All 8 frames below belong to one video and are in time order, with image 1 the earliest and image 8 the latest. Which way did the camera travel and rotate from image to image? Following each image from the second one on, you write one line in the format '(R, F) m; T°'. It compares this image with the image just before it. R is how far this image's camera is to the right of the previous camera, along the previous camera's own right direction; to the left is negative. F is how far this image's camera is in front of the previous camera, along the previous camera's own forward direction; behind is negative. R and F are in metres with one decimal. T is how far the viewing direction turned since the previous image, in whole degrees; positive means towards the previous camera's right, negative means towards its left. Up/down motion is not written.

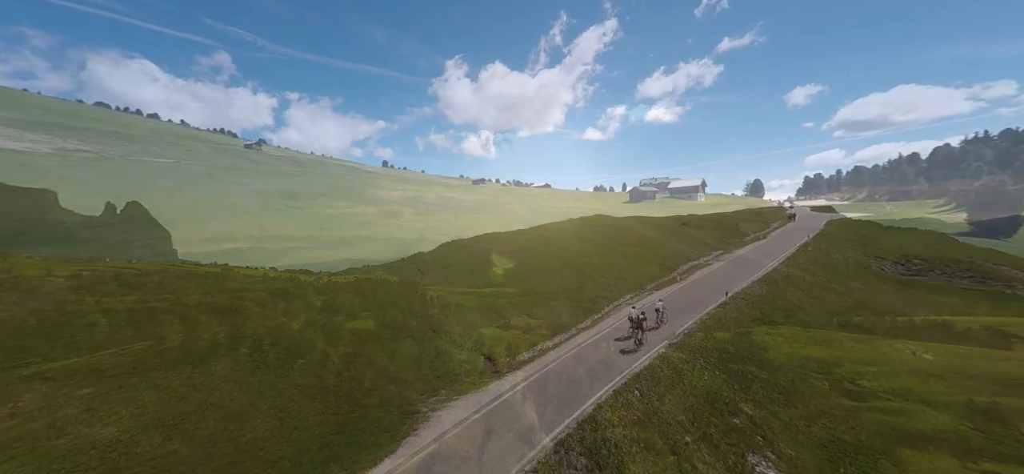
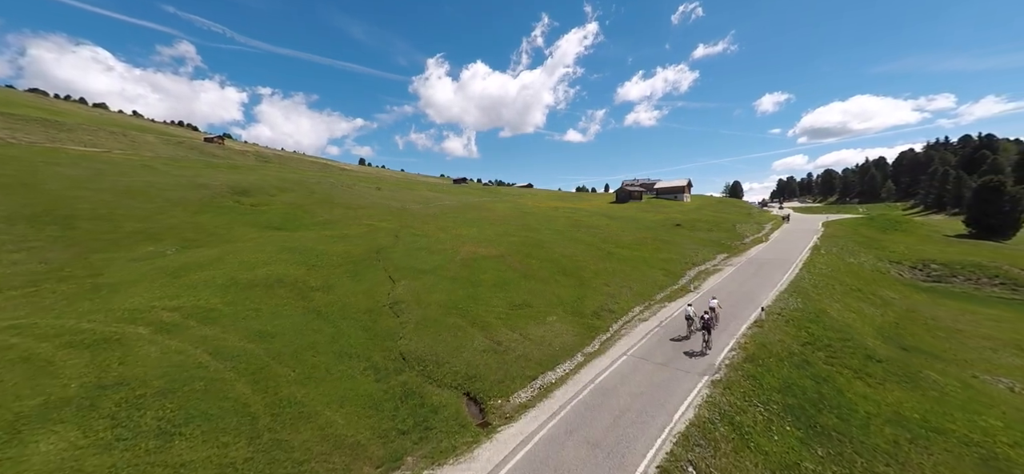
(-0.5, +6.8) m; +2°
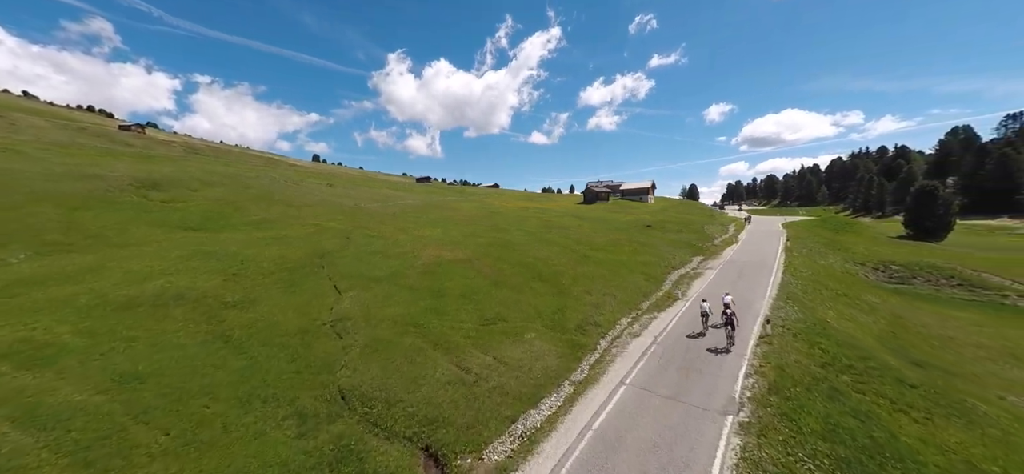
(-0.4, +5.2) m; +5°
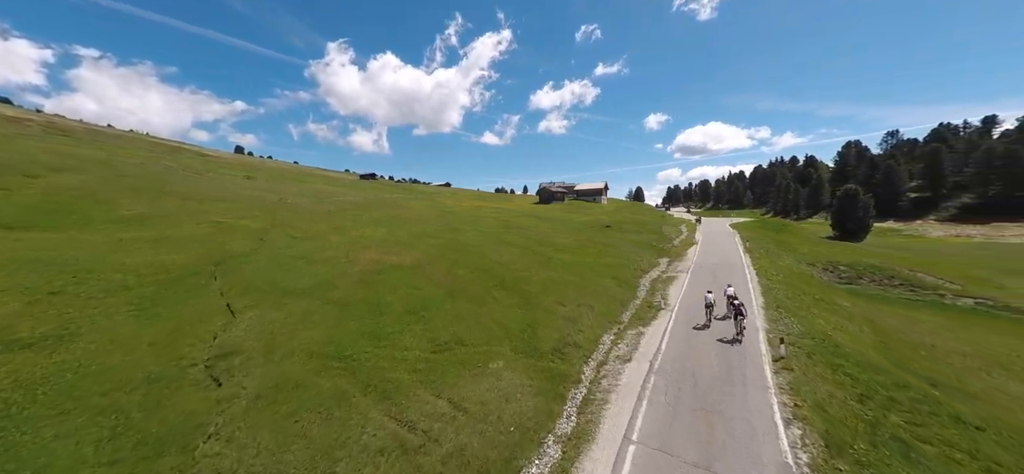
(-0.5, +6.4) m; +7°
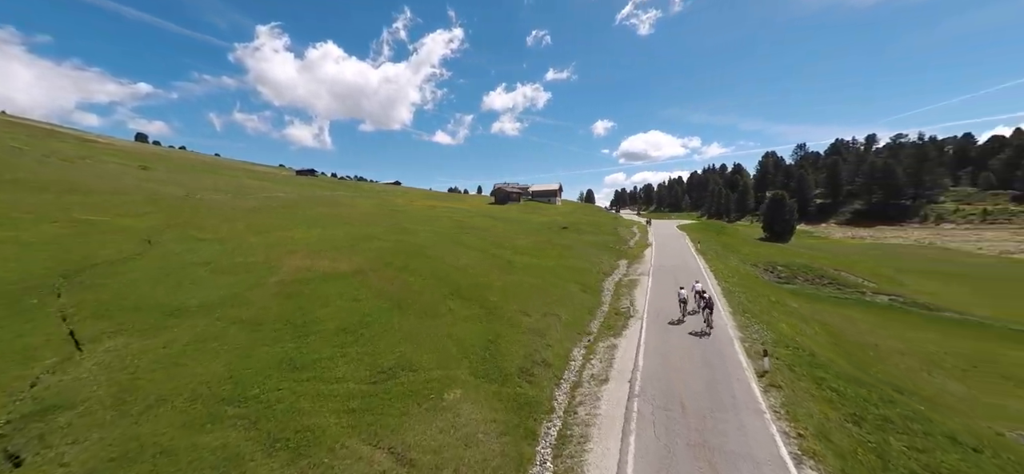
(-0.4, +3.4) m; +7°
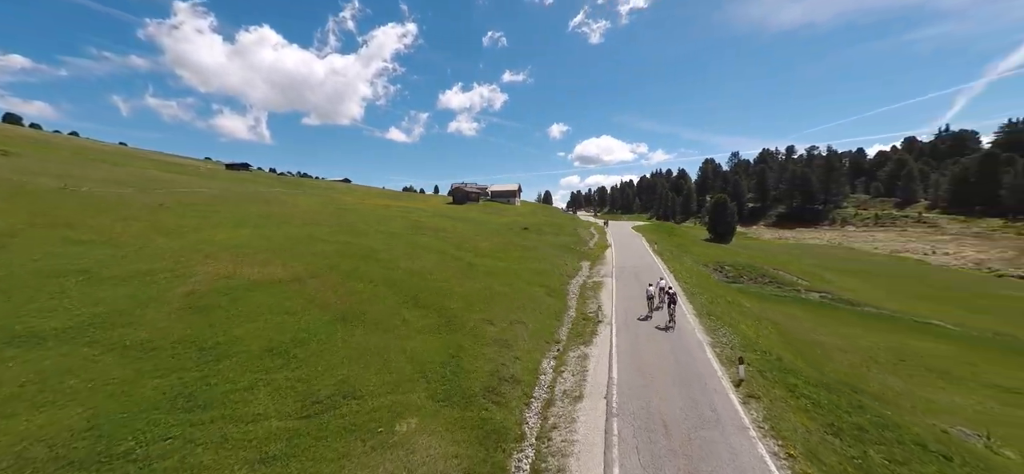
(-0.4, +2.2) m; +7°
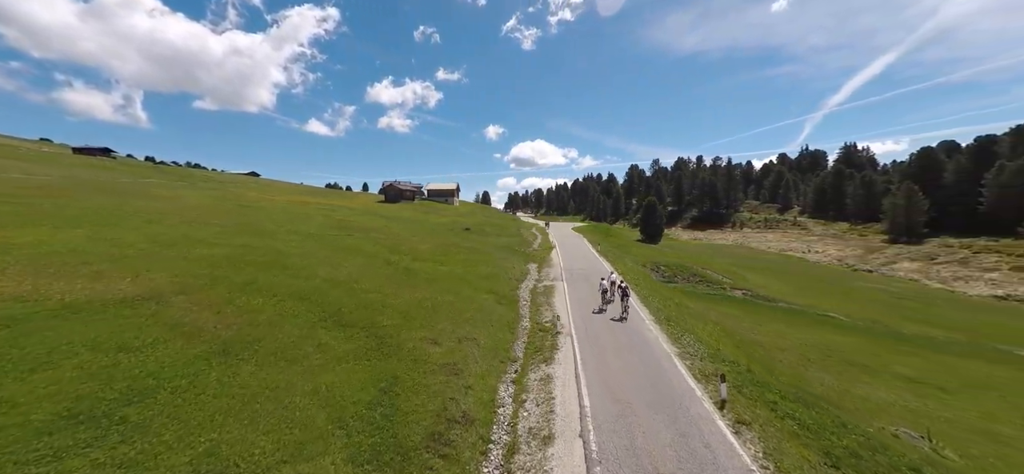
(-0.6, +4.0) m; +10°
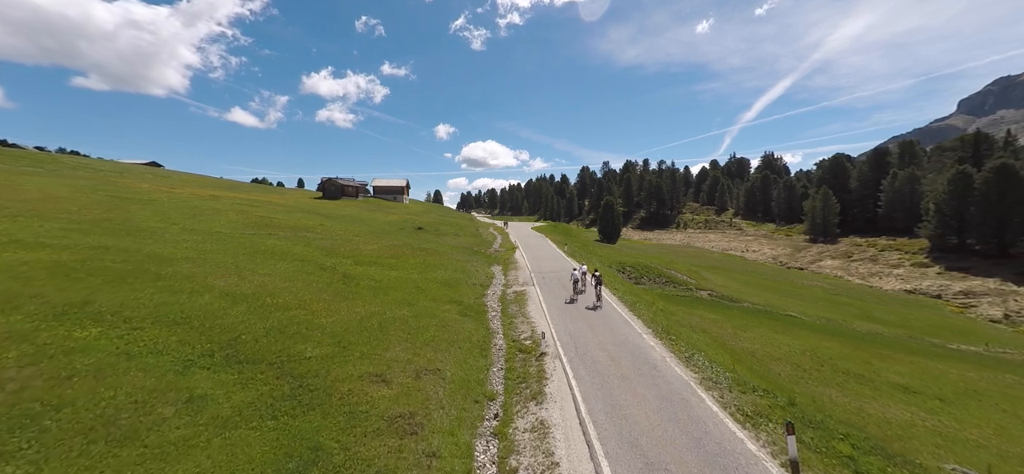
(-1.0, +5.6) m; +7°
